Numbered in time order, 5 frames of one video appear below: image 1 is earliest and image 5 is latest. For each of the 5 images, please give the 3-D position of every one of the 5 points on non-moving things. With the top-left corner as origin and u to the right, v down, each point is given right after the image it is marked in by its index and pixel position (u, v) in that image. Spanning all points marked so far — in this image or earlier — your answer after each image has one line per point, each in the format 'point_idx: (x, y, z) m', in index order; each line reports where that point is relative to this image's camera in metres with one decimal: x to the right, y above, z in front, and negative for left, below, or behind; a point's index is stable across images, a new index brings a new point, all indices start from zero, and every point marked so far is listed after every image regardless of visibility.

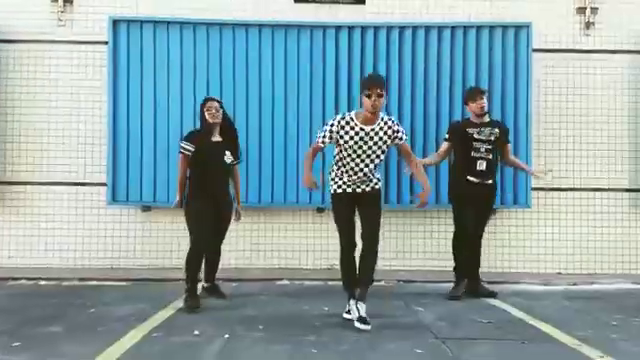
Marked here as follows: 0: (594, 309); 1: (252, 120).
0: (+3.2, -1.5, +6.6) m
1: (-1.2, +0.9, +9.4) m
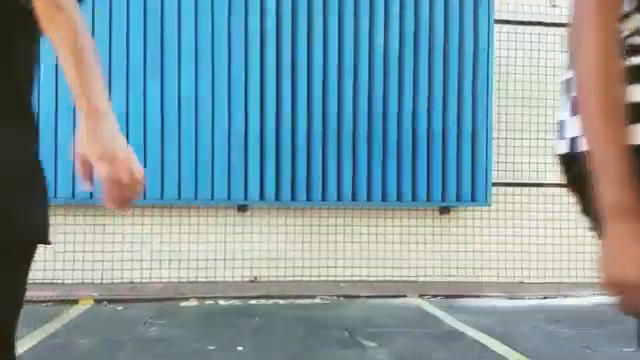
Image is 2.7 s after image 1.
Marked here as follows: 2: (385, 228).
0: (+2.4, -1.4, +5.1) m
1: (-2.2, +1.0, +7.4) m
2: (+0.9, -0.7, +8.0) m
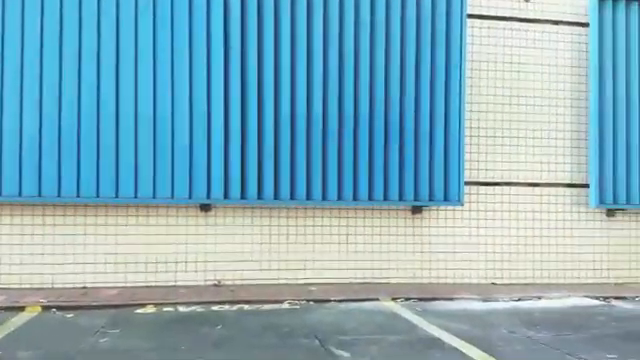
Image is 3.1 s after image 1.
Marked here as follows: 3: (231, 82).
0: (+2.2, -1.4, +4.9) m
1: (-2.6, +1.0, +6.9) m
2: (+0.5, -0.7, +7.7) m
3: (-1.1, +1.2, +7.2) m
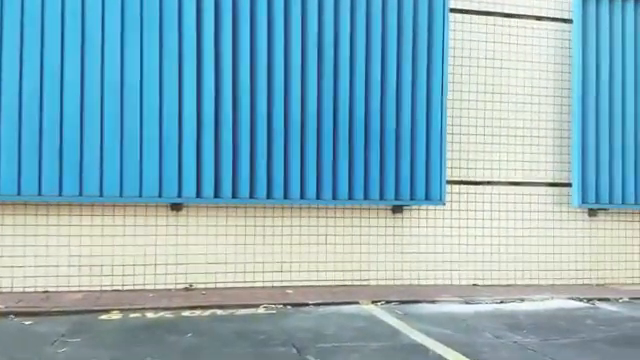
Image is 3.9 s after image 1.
0: (+2.0, -1.4, +4.7) m
1: (-2.8, +1.1, +6.5) m
2: (+0.2, -0.6, +7.4) m
3: (-1.4, +1.2, +6.8) m
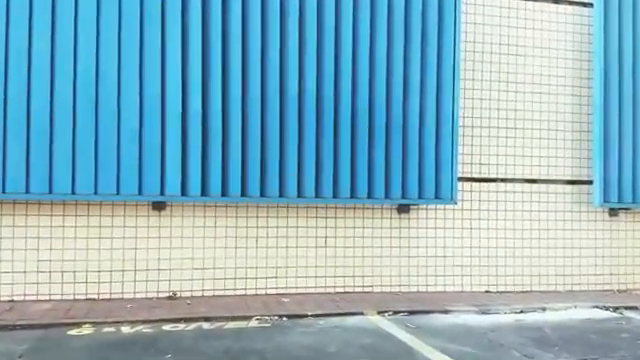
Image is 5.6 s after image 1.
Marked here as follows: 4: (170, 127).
0: (+2.0, -1.4, +4.0) m
1: (-2.8, +1.1, +5.8) m
2: (+0.2, -0.6, +6.7) m
3: (-1.4, +1.3, +6.1) m
4: (-1.6, +0.6, +6.0) m
